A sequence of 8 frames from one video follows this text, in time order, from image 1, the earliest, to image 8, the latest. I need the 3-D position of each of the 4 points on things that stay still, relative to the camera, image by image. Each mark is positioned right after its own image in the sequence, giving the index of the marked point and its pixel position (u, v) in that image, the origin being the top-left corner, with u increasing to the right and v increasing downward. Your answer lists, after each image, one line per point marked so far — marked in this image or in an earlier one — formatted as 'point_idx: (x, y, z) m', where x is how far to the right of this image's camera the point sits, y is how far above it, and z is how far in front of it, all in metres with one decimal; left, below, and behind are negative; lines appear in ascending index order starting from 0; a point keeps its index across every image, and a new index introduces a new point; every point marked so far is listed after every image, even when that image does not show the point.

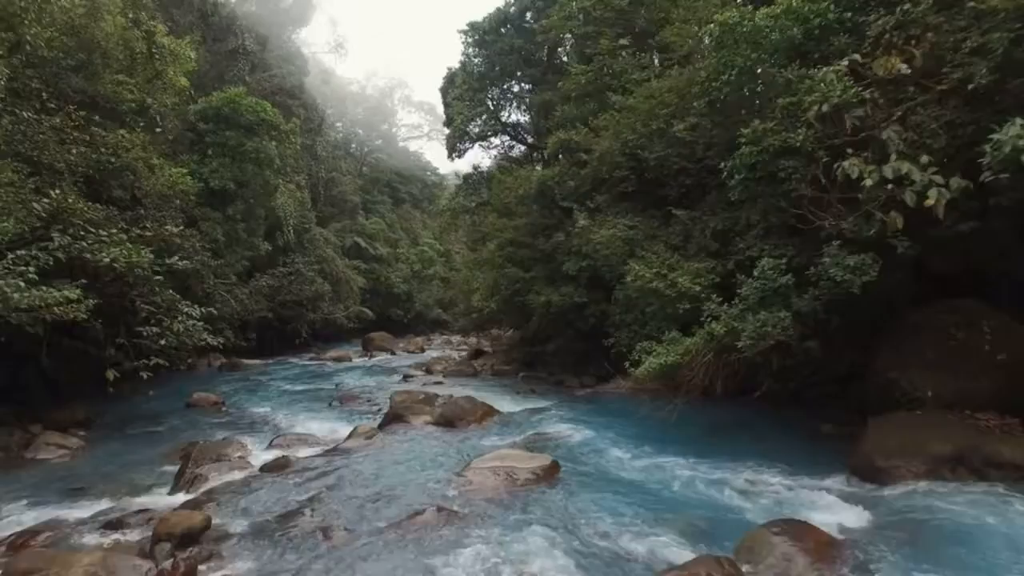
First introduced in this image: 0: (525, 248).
0: (+0.3, +0.6, +17.2) m
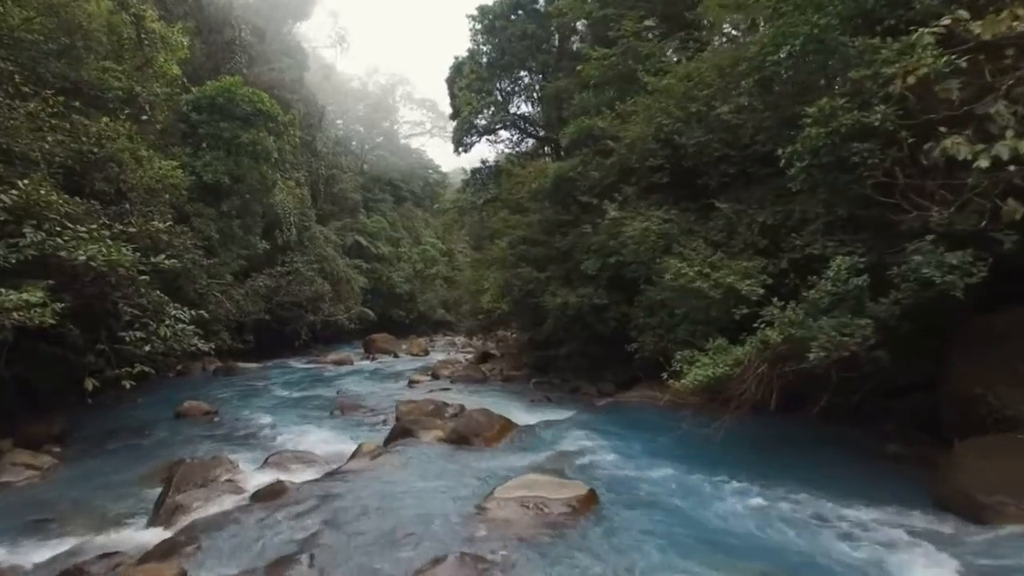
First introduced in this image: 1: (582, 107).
0: (+0.5, +0.6, +16.2) m
1: (+0.9, +2.4, +14.2) m
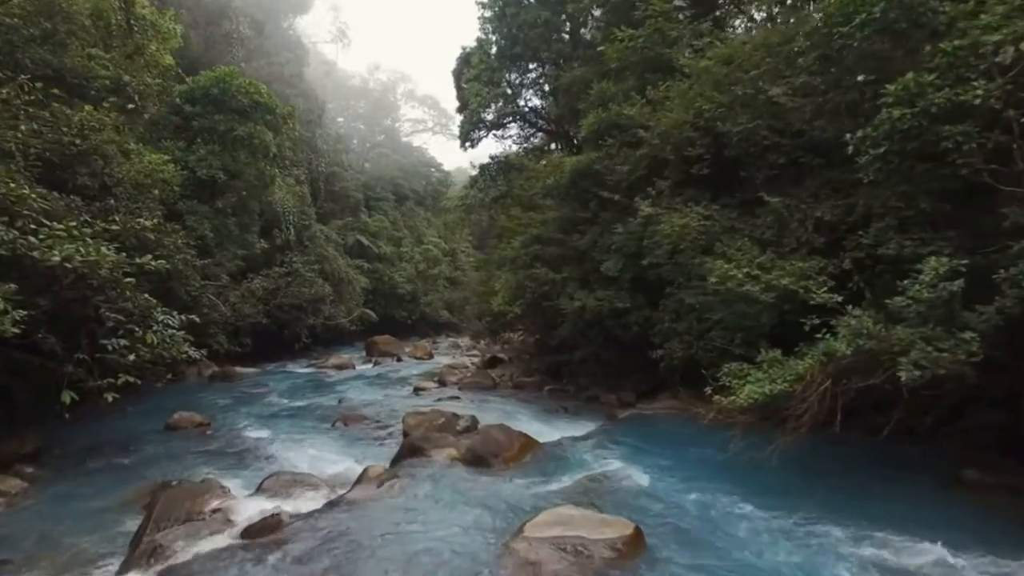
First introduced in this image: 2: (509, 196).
0: (+0.6, +0.6, +15.2) m
1: (+1.1, +2.3, +13.2) m
2: (-0.1, +1.7, +19.3) m
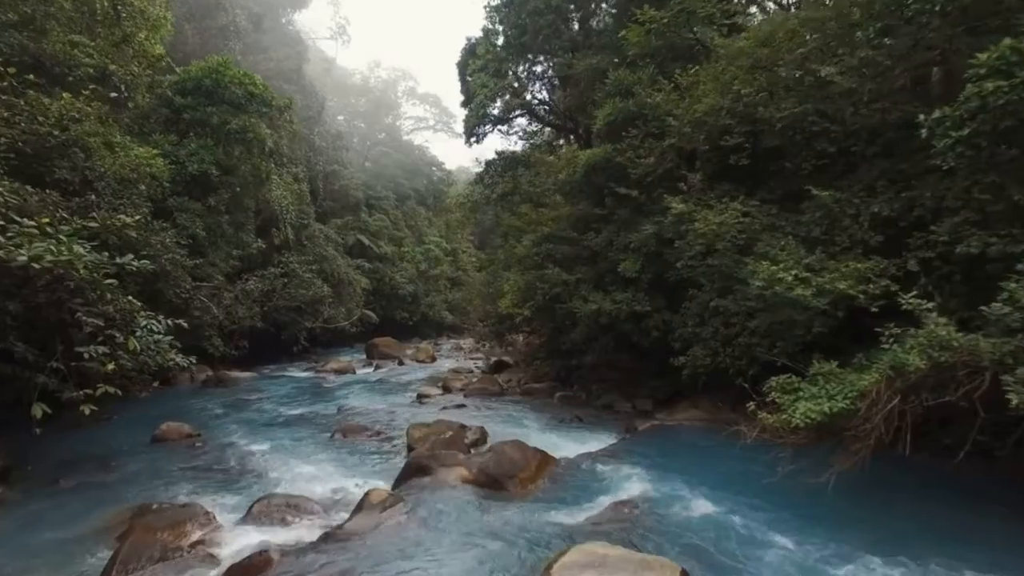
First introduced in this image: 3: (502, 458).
0: (+0.8, +0.6, +14.3) m
1: (+1.2, +2.3, +12.4) m
2: (+0.1, +1.6, +18.4) m
3: (-0.1, -1.3, +8.2) m
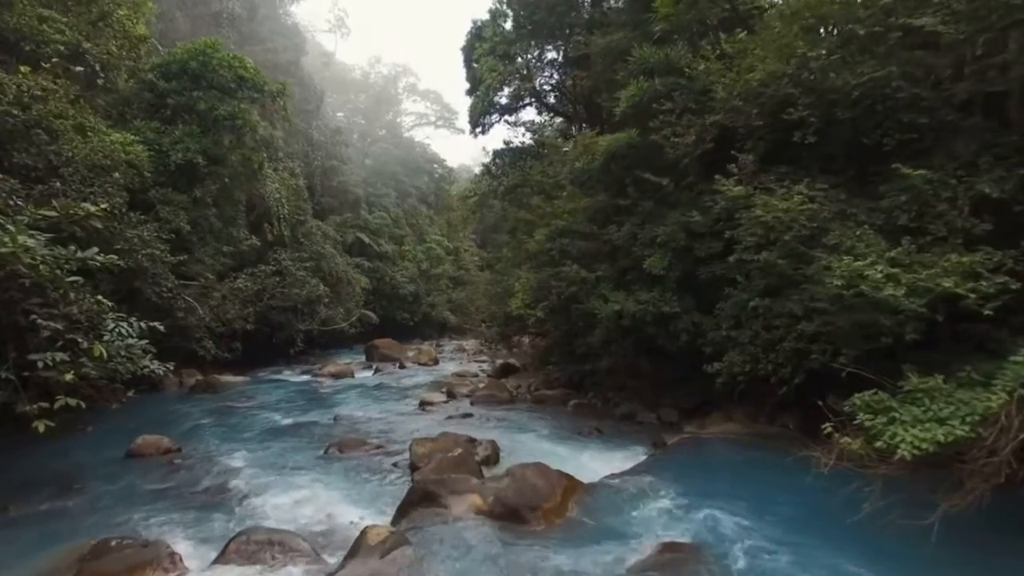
0: (+0.9, +0.6, +13.1) m
1: (+1.4, +2.3, +11.2) m
2: (+0.2, +1.7, +17.2) m
3: (+0.1, -1.3, +6.9) m
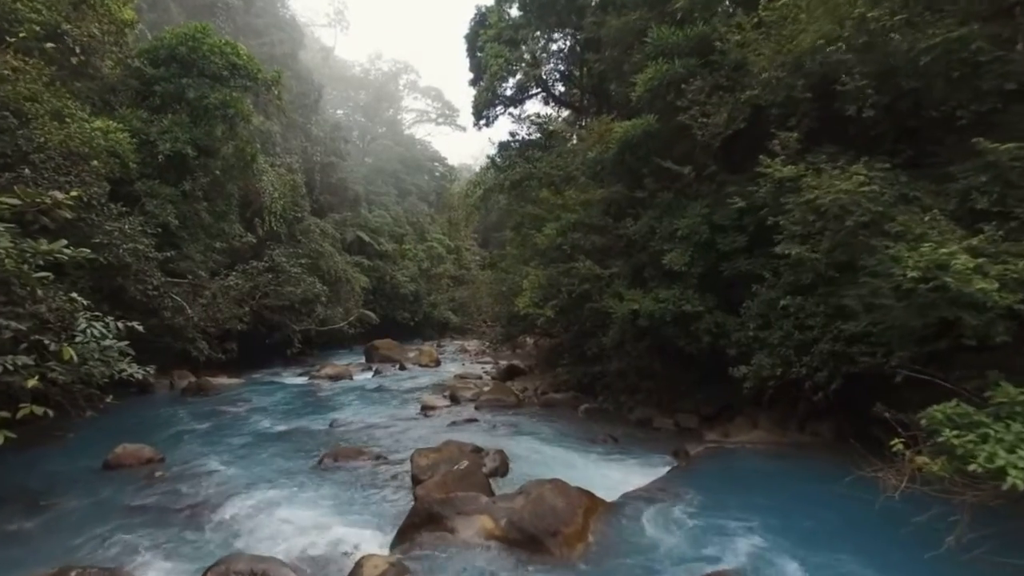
0: (+1.0, +0.6, +12.3) m
1: (+1.5, +2.4, +10.4) m
2: (+0.3, +1.7, +16.4) m
3: (+0.2, -1.3, +6.1) m
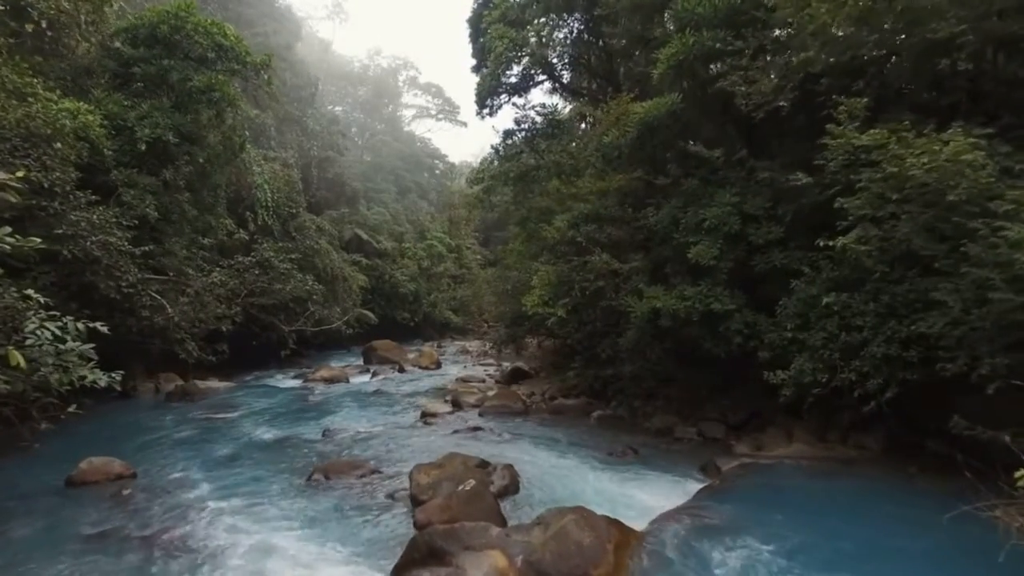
0: (+1.1, +0.7, +11.3) m
1: (+1.6, +2.4, +9.3) m
2: (+0.4, +1.7, +15.4) m
3: (+0.2, -1.2, +5.1) m
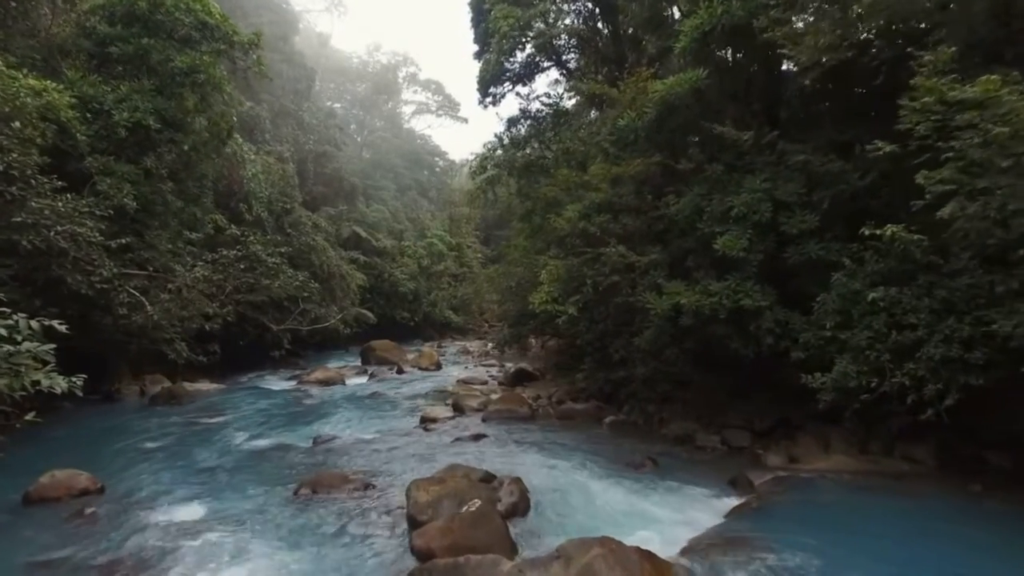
0: (+1.2, +0.7, +10.4) m
1: (+1.6, +2.4, +8.4) m
2: (+0.5, +1.8, +14.5) m
3: (+0.3, -1.2, +4.2) m
